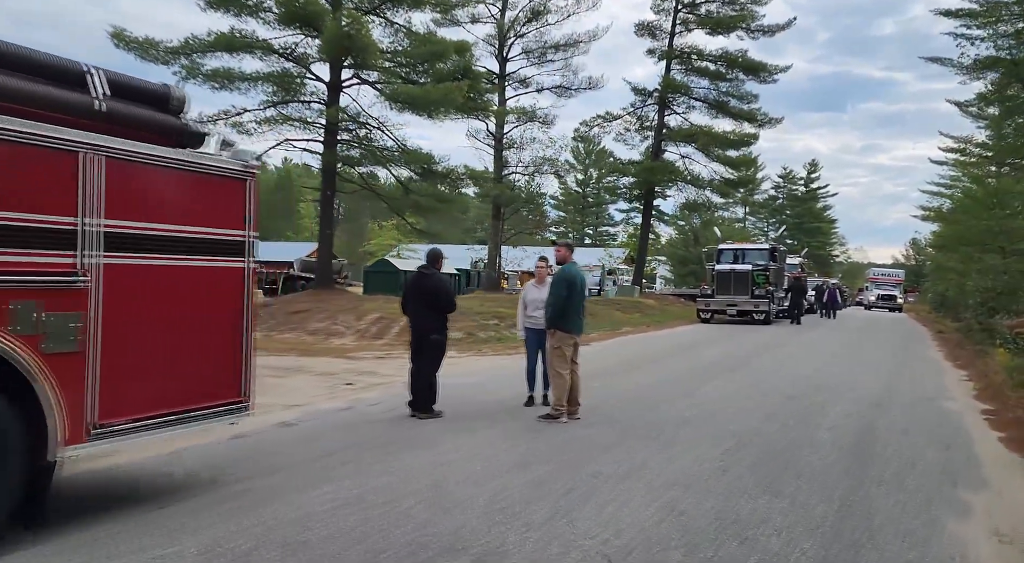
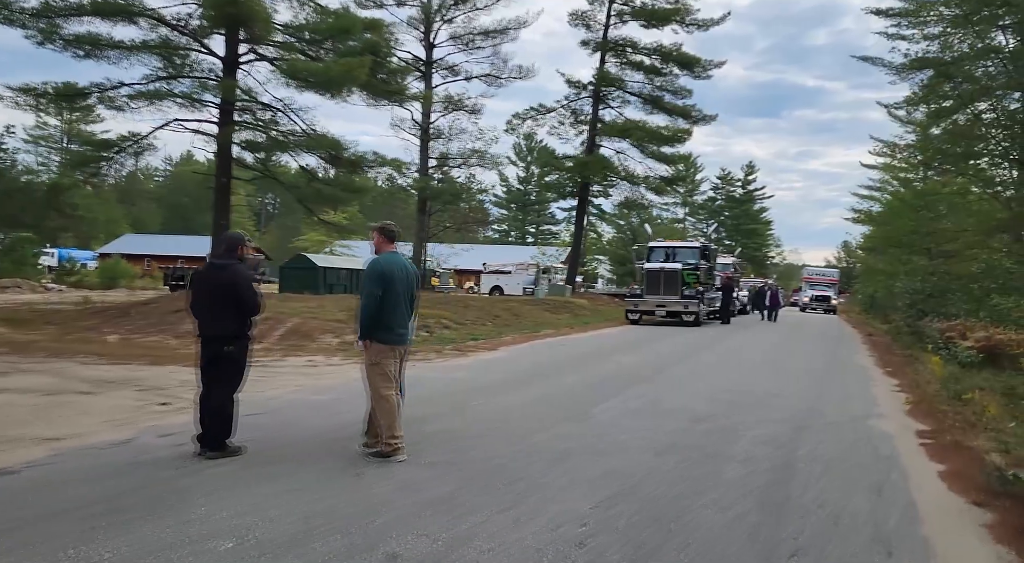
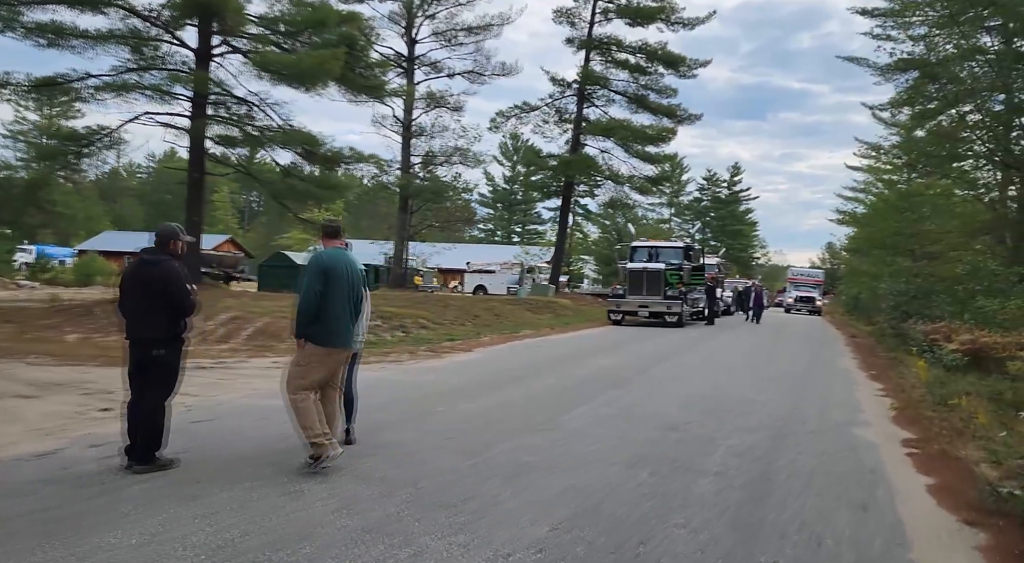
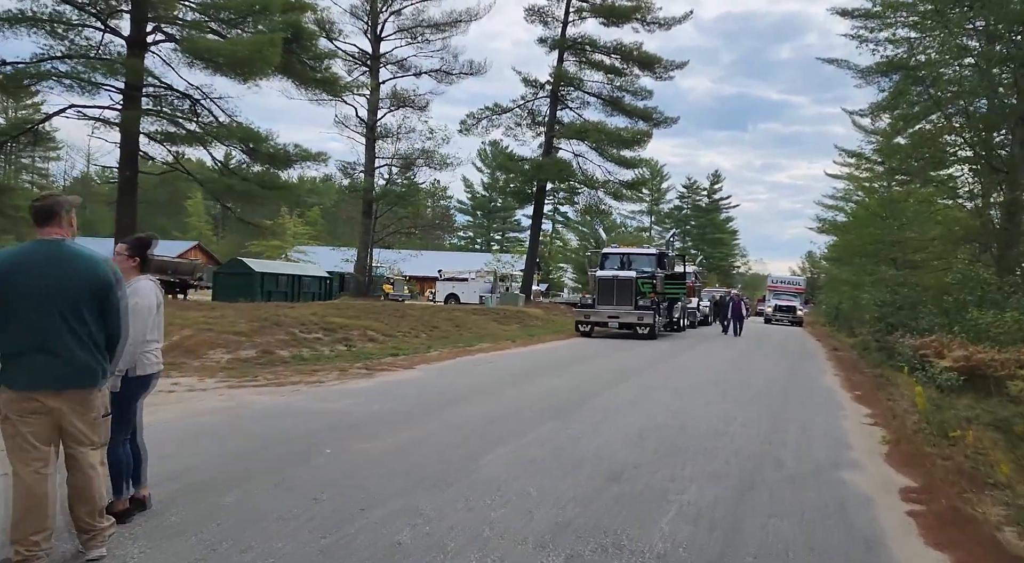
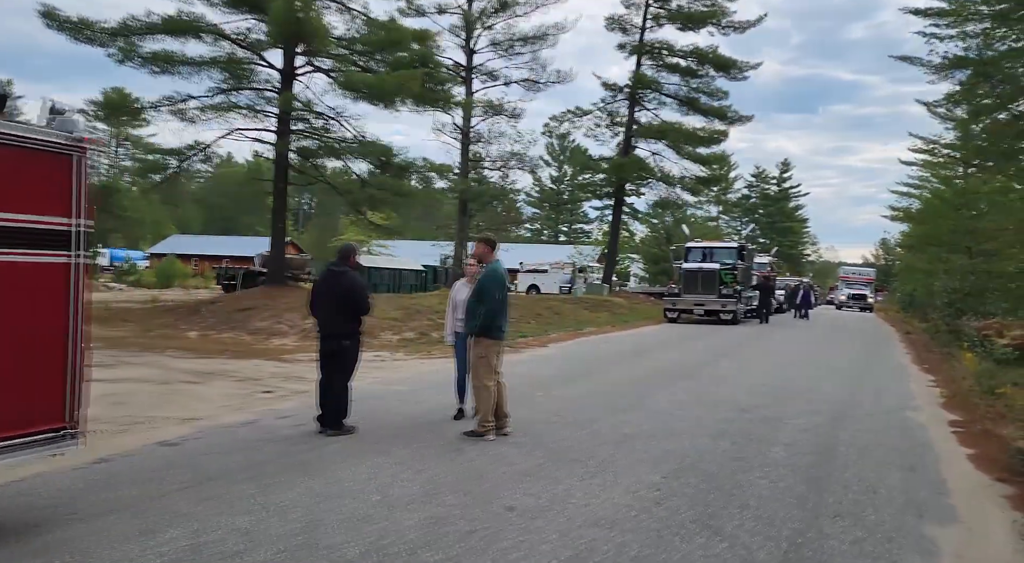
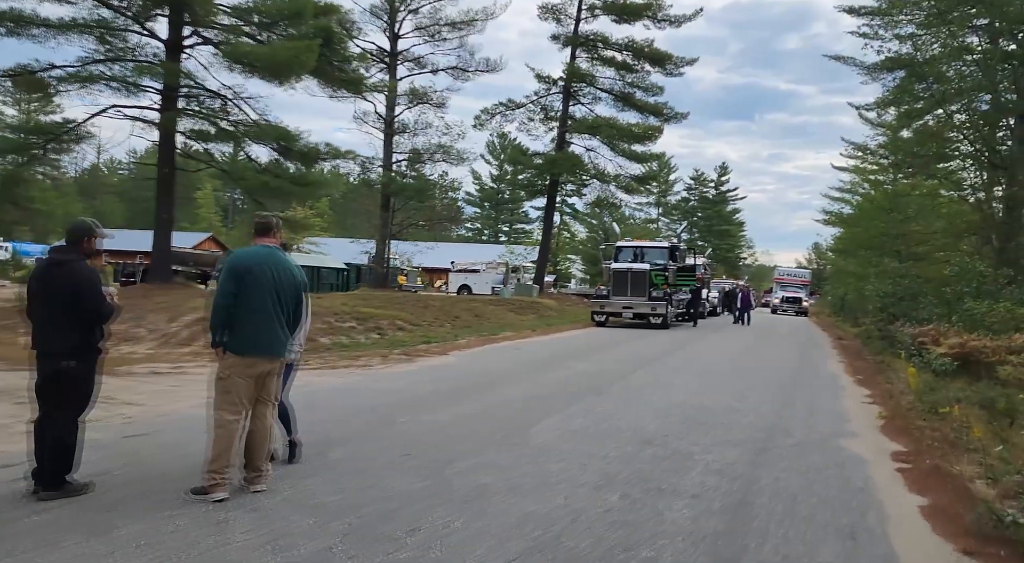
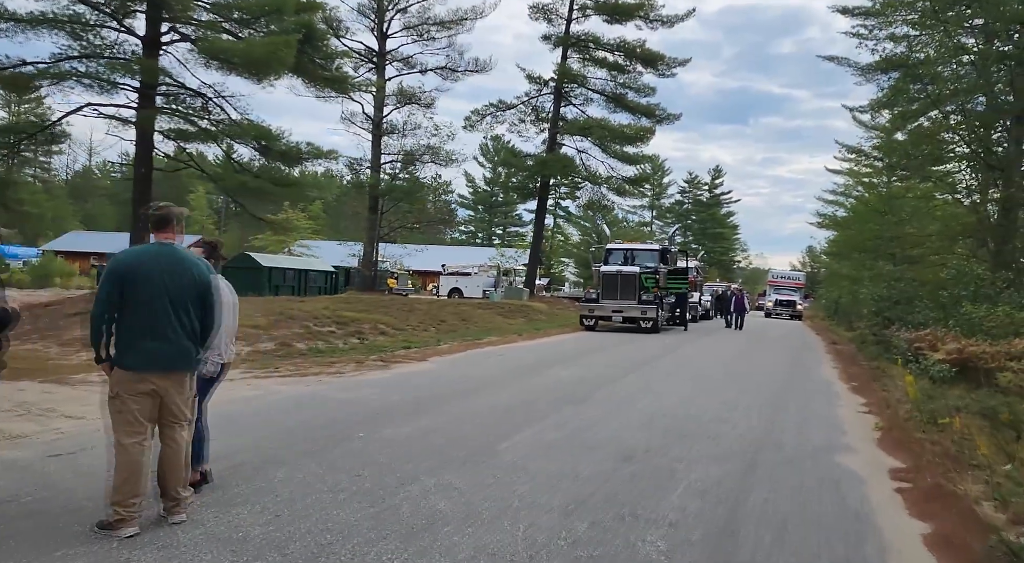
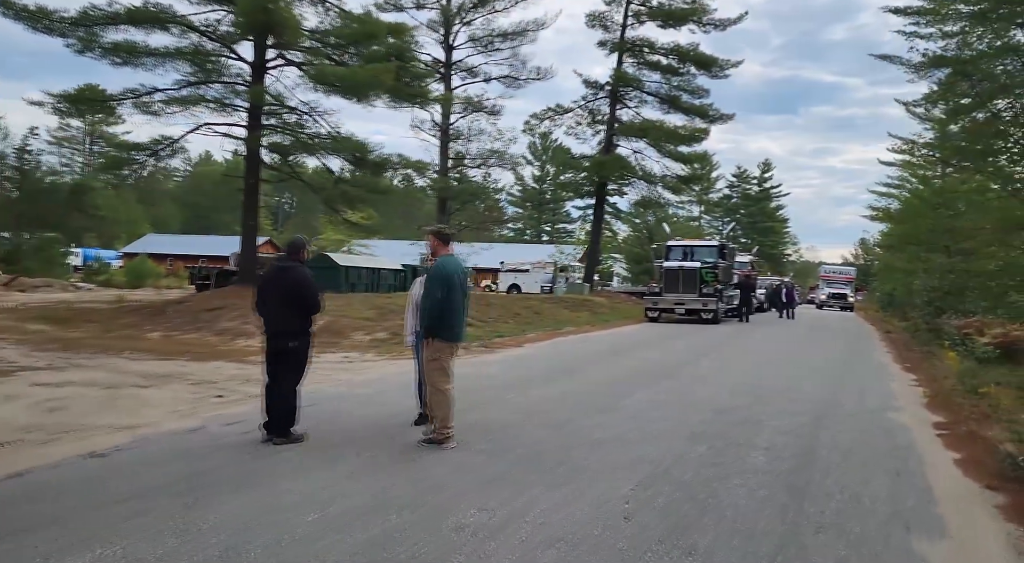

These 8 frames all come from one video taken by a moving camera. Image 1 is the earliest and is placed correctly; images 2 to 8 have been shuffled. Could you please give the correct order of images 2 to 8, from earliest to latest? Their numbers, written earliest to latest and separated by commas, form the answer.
5, 8, 2, 3, 6, 7, 4
